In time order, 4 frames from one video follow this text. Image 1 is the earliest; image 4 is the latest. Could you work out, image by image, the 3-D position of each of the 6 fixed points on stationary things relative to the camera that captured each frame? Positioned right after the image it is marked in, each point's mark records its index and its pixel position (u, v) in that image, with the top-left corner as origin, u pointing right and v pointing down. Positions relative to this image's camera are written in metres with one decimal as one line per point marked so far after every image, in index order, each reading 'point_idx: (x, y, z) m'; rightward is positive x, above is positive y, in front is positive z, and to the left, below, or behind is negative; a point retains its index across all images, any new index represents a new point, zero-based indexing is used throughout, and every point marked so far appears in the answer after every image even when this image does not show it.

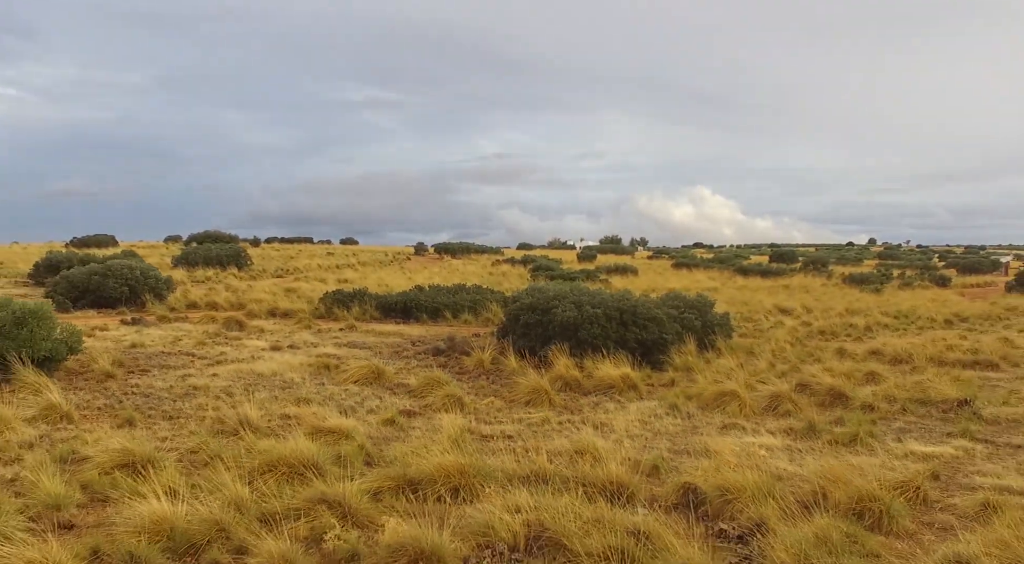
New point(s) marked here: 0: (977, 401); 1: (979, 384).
0: (+5.4, -1.4, +10.6) m
1: (+6.2, -1.3, +12.0) m
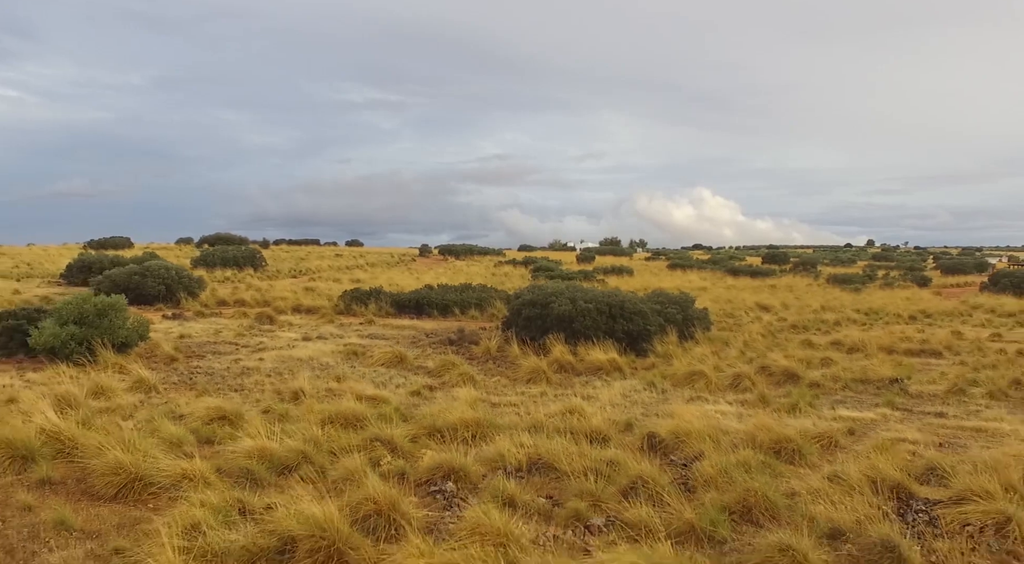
0: (+5.5, -1.4, +12.6) m
1: (+6.2, -1.3, +14.0) m
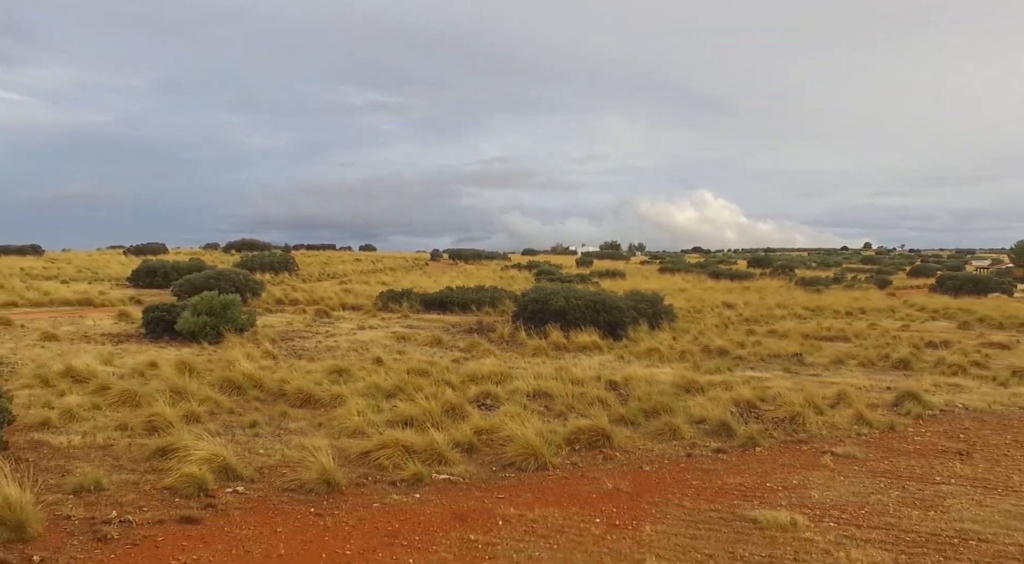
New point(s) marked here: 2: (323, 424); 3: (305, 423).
0: (+5.6, -1.4, +17.4) m
1: (+6.4, -1.3, +18.8) m
2: (-2.1, -1.5, +9.9) m
3: (-2.3, -1.5, +10.0) m
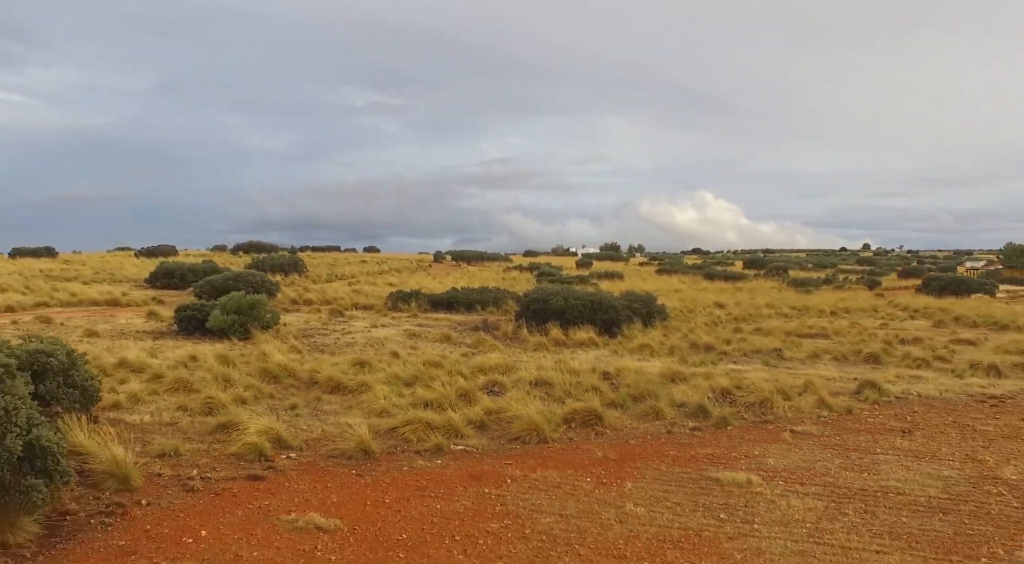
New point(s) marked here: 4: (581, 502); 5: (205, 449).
0: (+5.7, -1.4, +18.9) m
1: (+6.4, -1.4, +20.3) m
2: (-2.0, -1.6, +11.5) m
3: (-2.2, -1.6, +11.5) m
4: (+0.6, -1.9, +7.8) m
5: (-3.0, -1.7, +9.1) m
